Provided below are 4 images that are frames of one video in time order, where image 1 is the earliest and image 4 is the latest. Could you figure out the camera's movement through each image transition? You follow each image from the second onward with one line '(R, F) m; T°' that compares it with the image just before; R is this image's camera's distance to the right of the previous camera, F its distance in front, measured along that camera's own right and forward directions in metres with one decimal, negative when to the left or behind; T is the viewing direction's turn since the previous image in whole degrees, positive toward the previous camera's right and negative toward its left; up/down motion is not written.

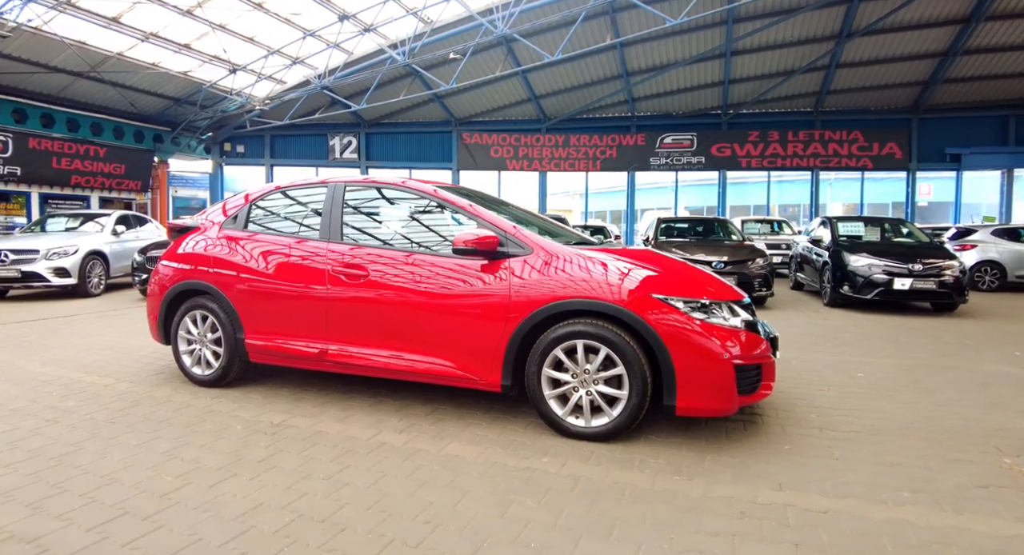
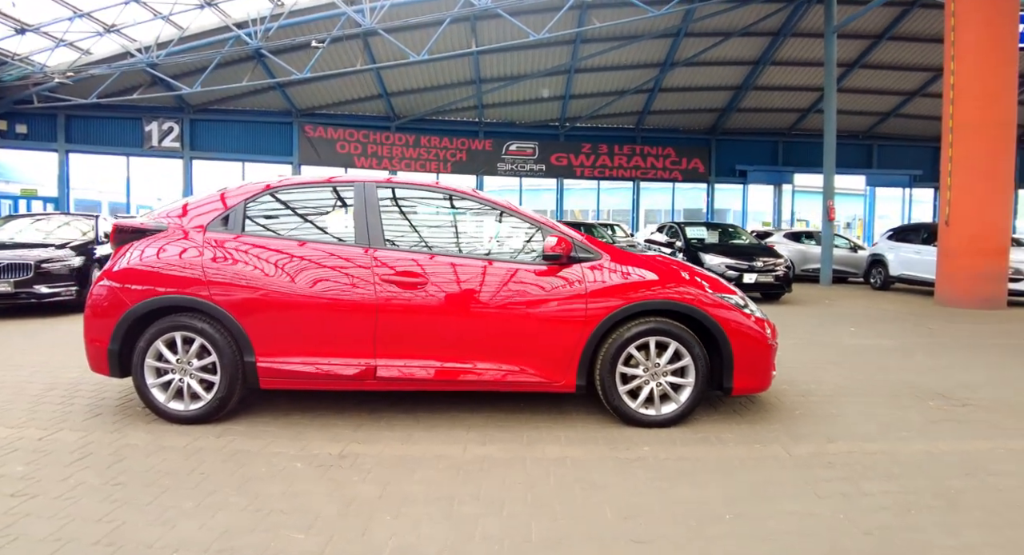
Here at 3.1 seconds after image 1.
(-1.5, +0.2) m; +19°
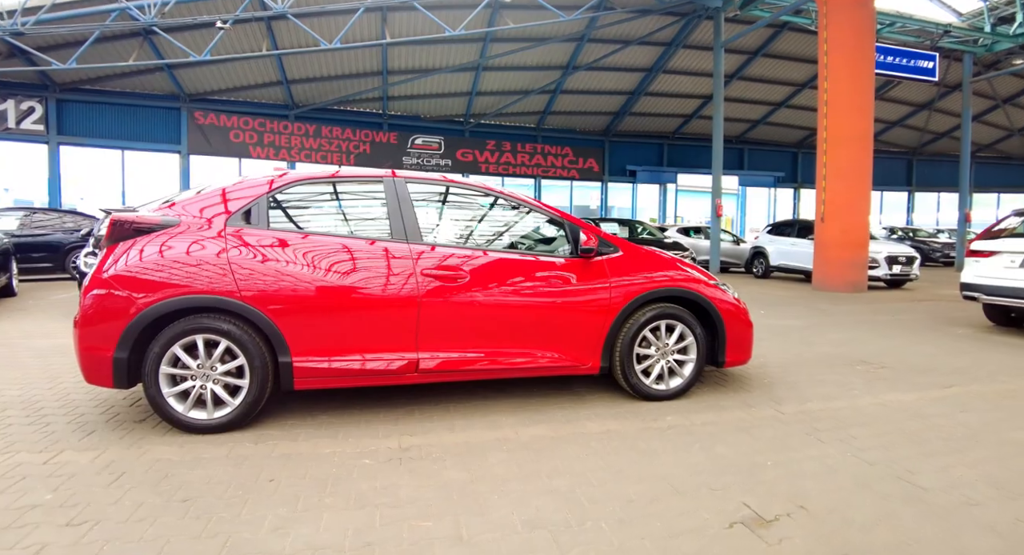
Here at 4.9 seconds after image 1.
(-0.9, -0.1) m; +11°
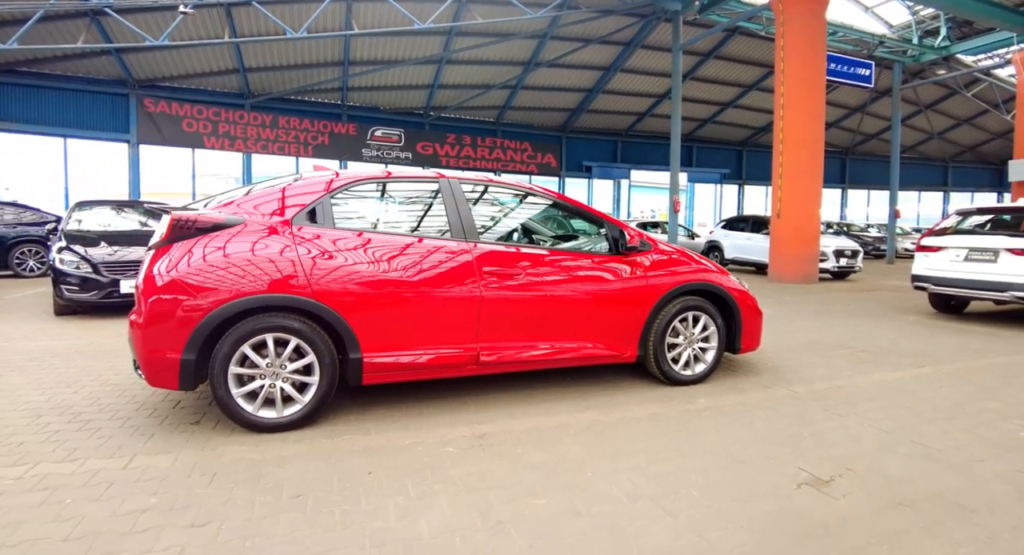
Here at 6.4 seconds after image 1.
(-0.7, -0.2) m; +5°
